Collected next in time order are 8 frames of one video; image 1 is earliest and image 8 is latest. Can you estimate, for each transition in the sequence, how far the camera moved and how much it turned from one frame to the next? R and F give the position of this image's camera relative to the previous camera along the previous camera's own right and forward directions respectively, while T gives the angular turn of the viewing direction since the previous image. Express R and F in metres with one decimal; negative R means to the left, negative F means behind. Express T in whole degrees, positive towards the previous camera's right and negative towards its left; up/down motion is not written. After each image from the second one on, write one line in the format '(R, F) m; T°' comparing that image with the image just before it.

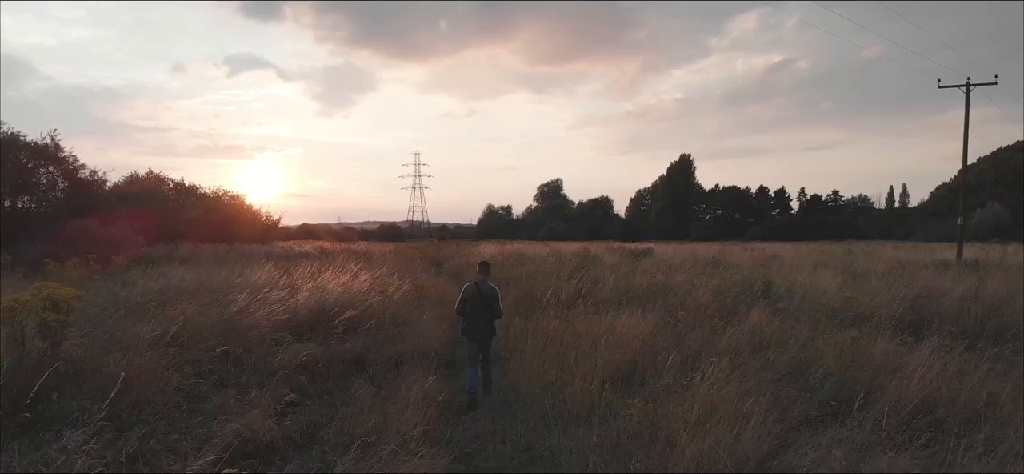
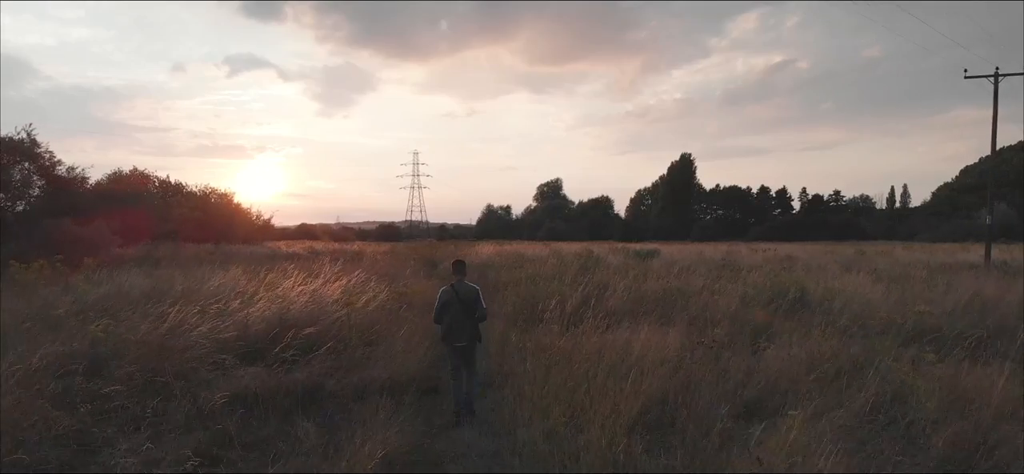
(0.0, +1.6) m; 0°
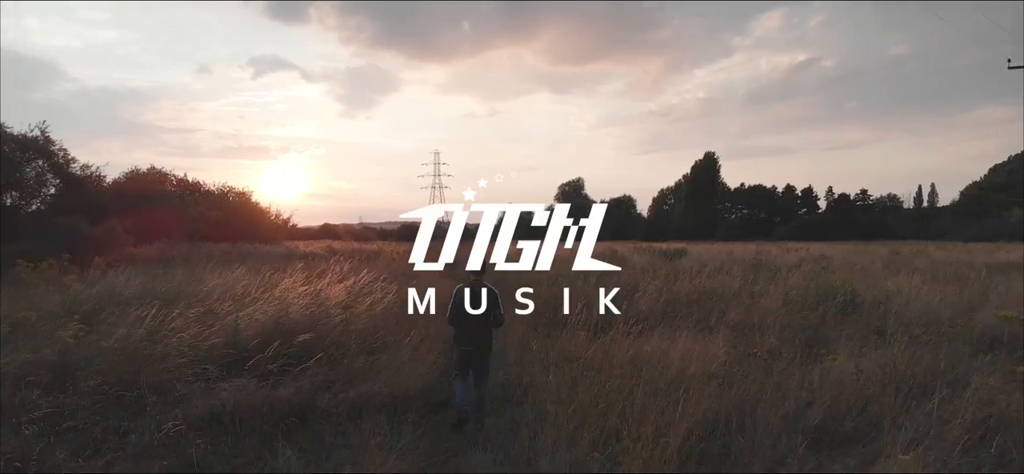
(0.0, +0.9) m; -1°
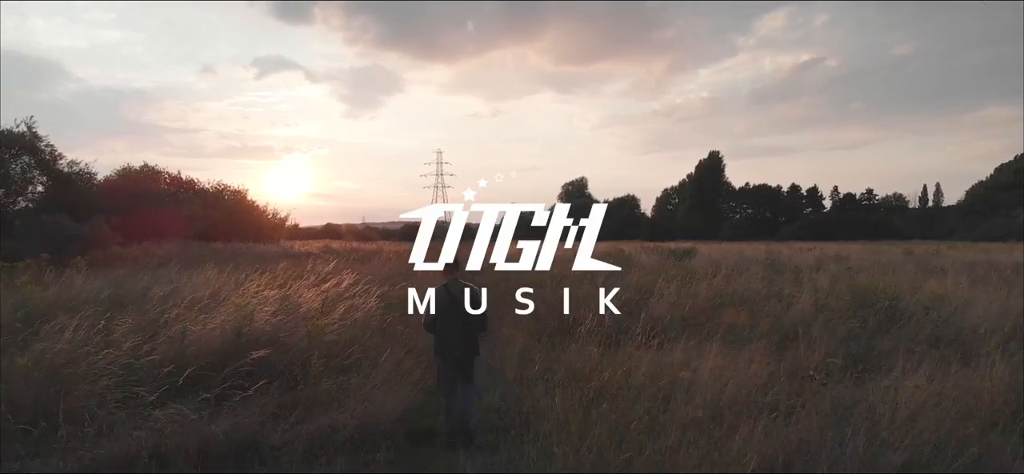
(0.0, +1.1) m; 0°
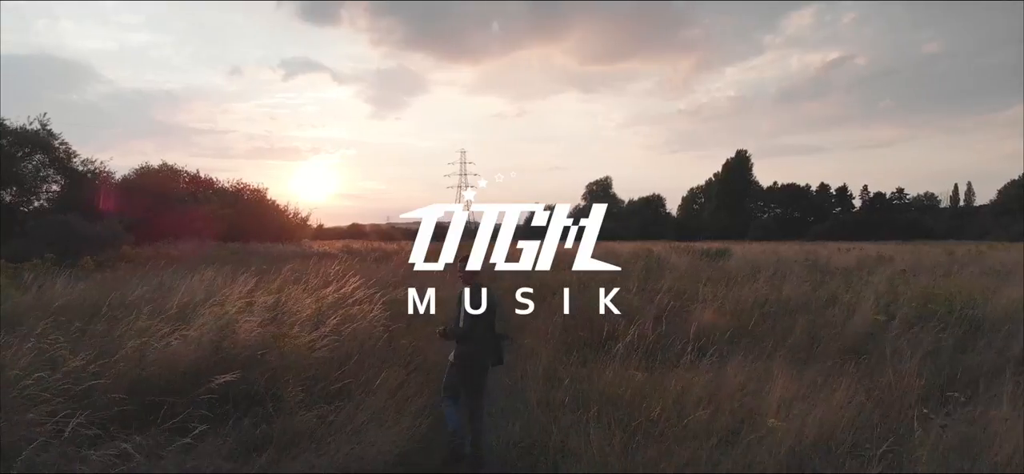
(0.0, +1.0) m; -2°
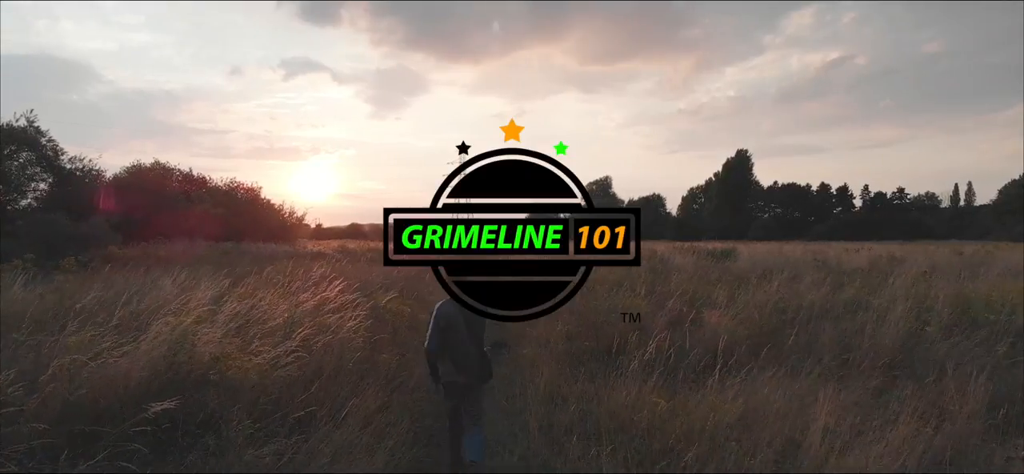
(0.0, +0.7) m; 0°
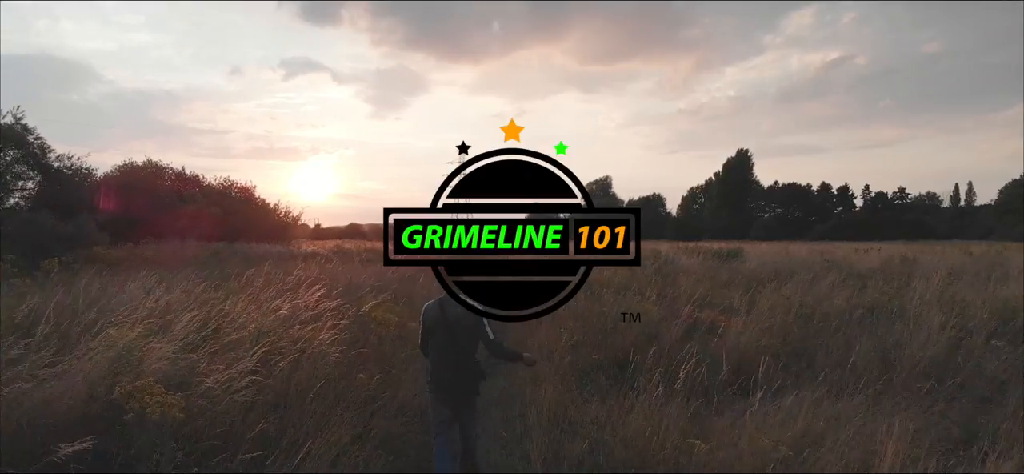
(0.0, +0.7) m; 0°
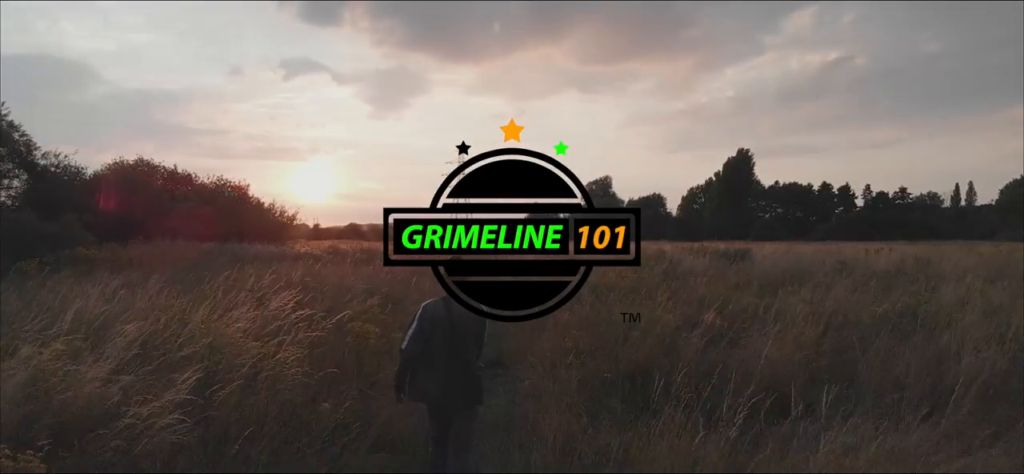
(0.0, +0.8) m; 0°
